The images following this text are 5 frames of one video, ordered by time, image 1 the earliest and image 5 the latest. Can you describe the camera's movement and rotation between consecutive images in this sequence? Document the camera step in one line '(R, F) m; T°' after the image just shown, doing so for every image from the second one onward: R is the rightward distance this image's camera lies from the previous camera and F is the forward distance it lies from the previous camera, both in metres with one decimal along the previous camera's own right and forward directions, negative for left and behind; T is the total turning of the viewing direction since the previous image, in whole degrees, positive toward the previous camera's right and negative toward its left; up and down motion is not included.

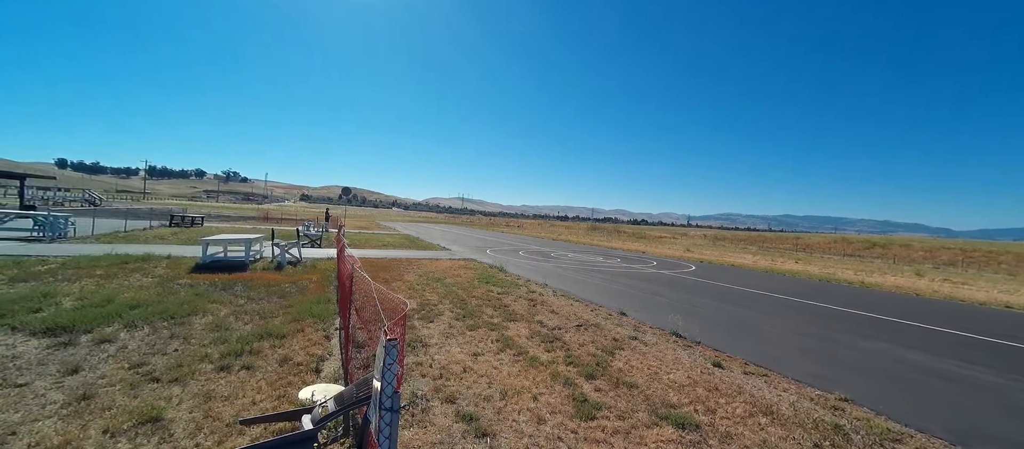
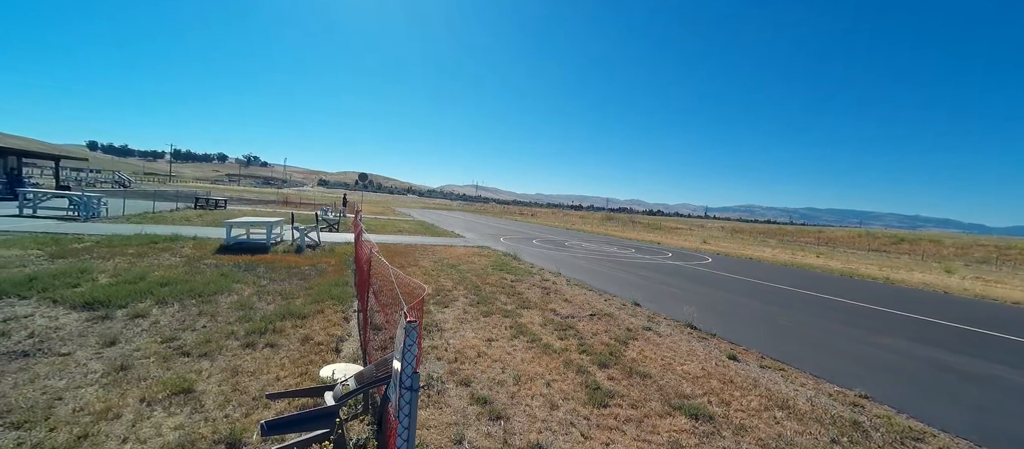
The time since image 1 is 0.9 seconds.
(0.0, 0.0) m; -2°
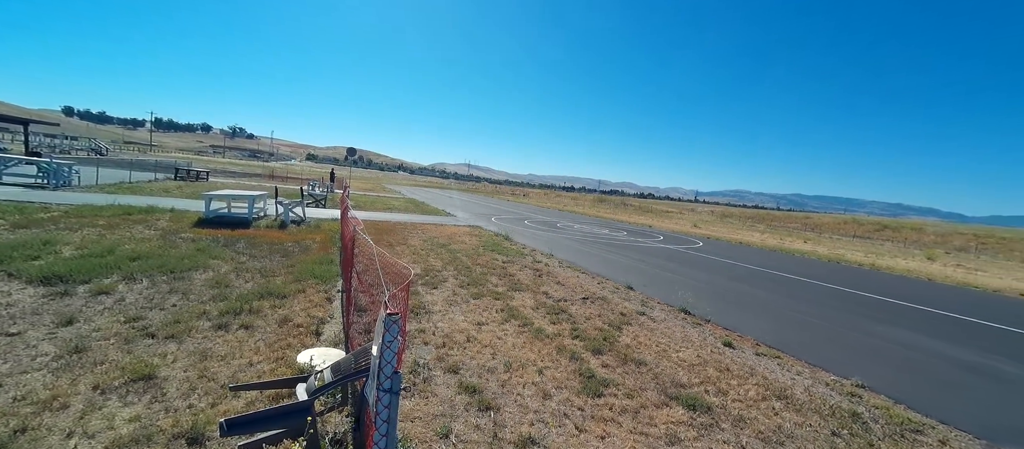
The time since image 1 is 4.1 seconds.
(-0.1, +0.4) m; +2°
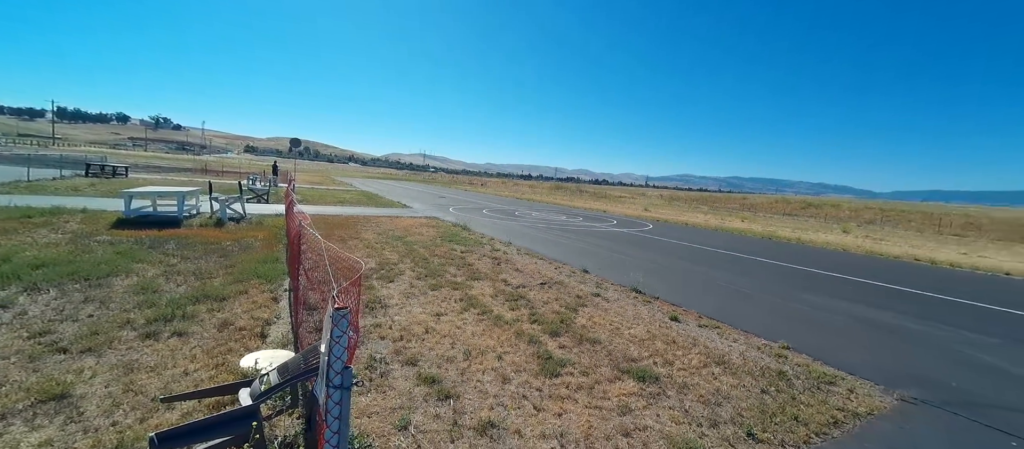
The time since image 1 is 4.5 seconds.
(0.0, 0.0) m; +6°
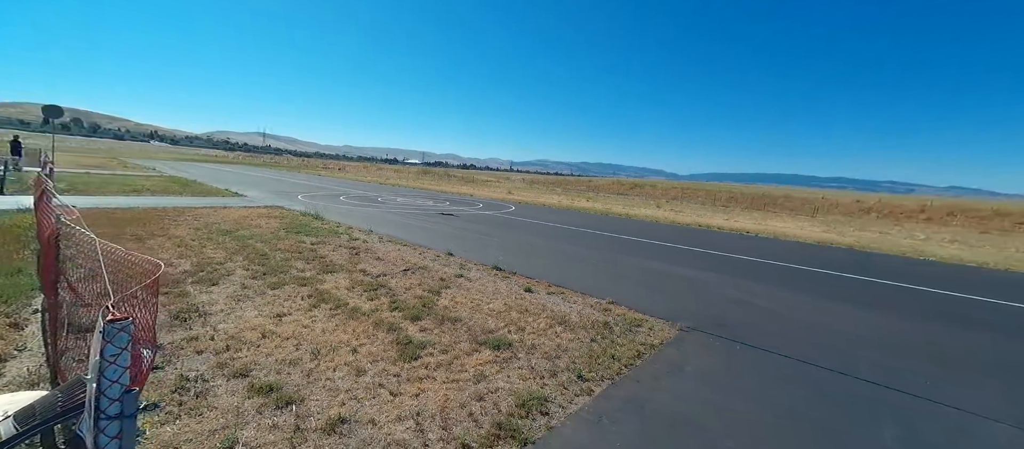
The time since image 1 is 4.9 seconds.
(+0.1, 0.0) m; +20°
